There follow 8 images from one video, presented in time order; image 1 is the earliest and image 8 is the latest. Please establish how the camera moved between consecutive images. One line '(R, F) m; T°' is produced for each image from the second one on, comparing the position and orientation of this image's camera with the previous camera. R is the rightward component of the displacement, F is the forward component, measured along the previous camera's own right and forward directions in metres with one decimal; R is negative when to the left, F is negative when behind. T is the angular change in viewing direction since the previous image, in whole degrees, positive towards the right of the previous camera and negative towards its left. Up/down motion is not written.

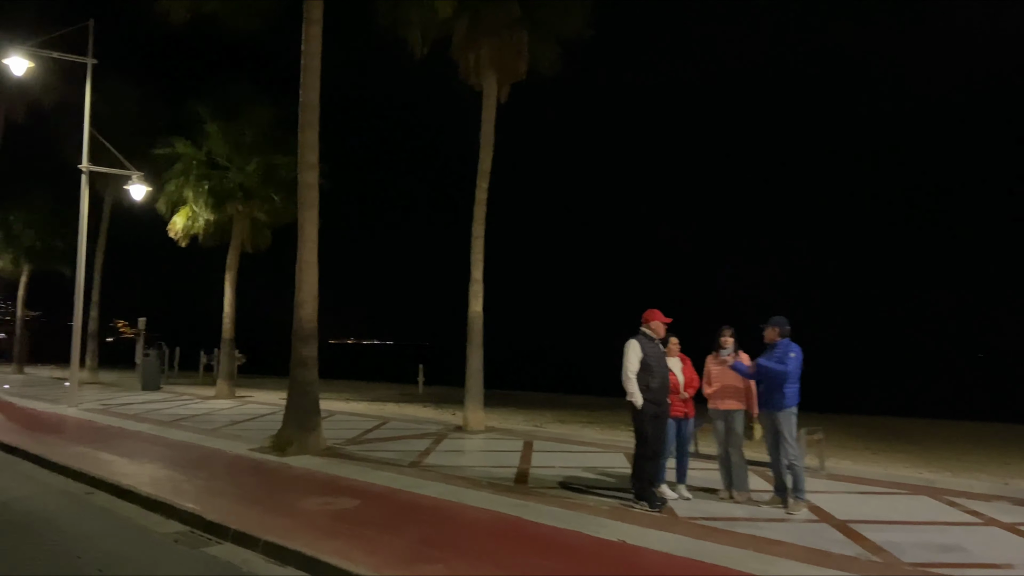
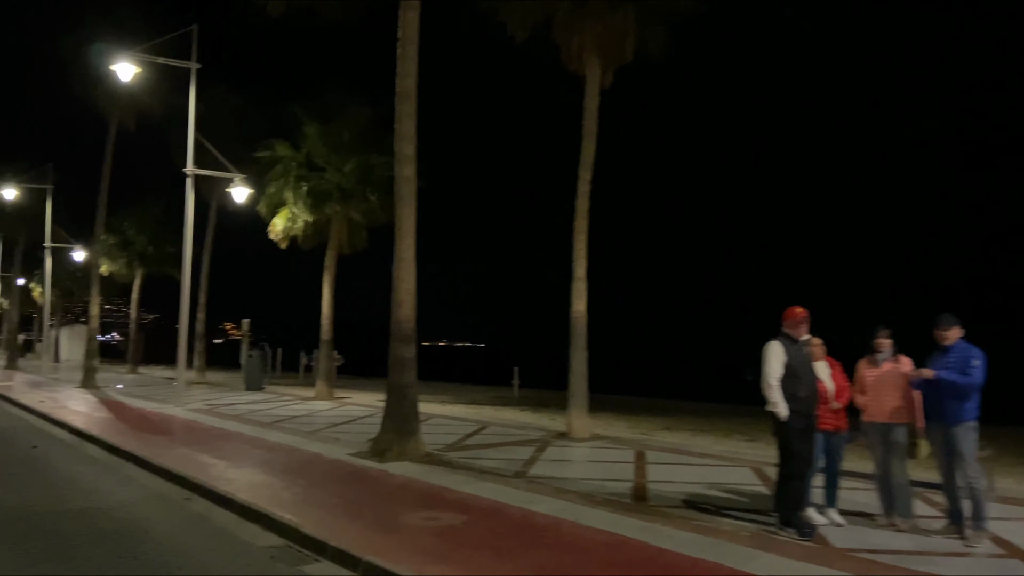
(-0.3, +0.9) m; -7°
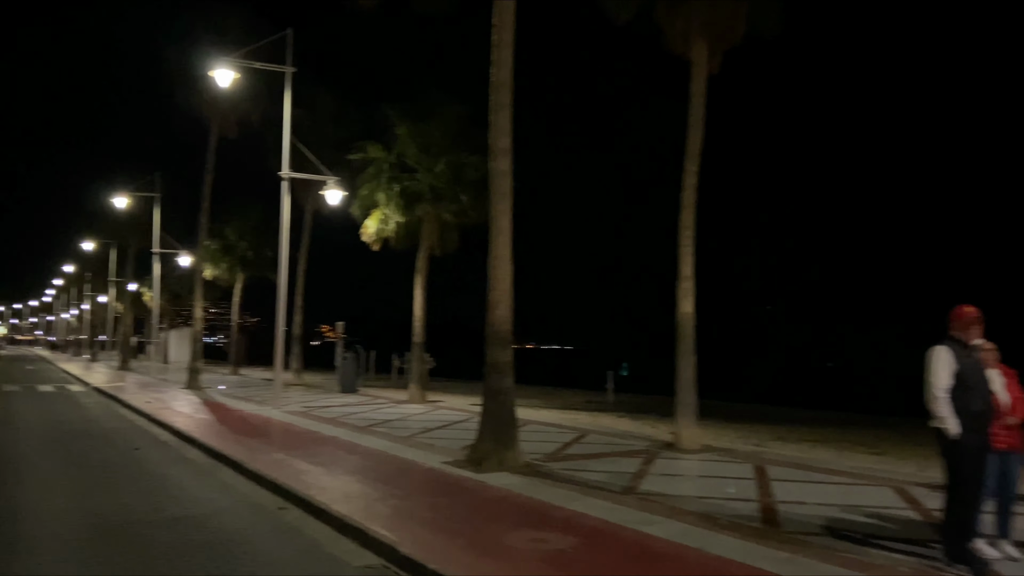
(-0.3, +0.7) m; -7°
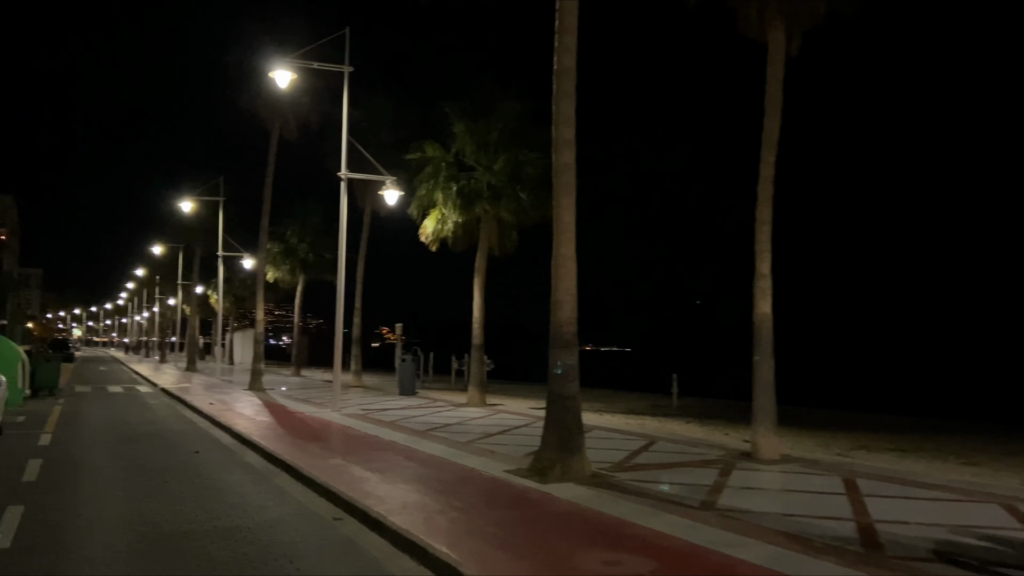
(-0.1, +0.6) m; -4°
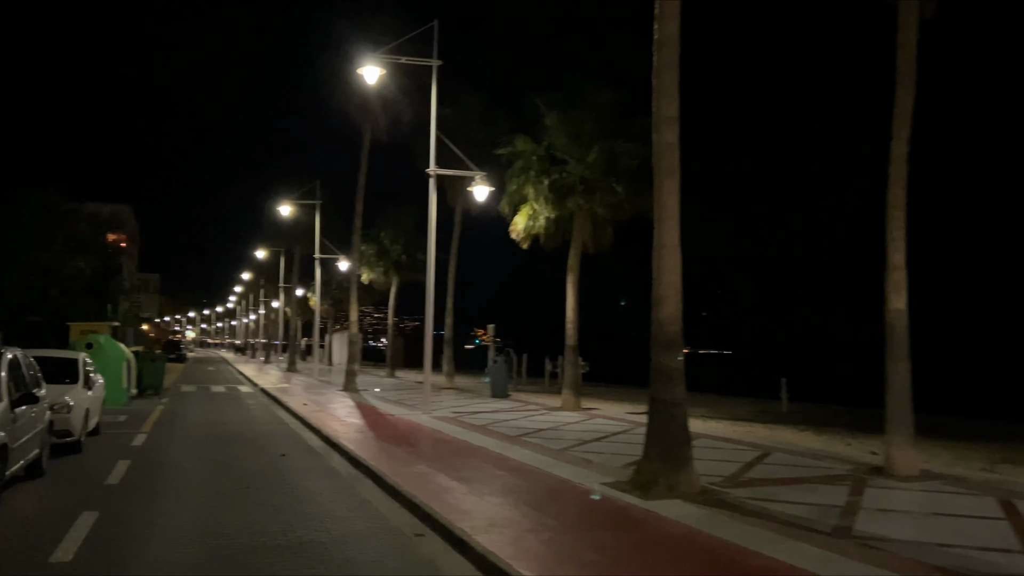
(0.0, +1.0) m; -7°
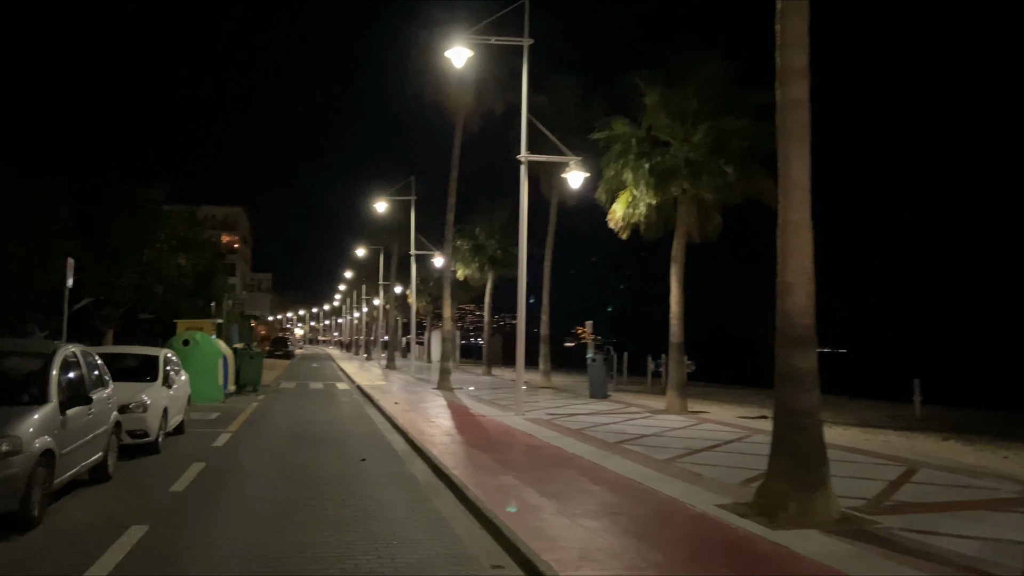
(0.0, +1.3) m; -8°
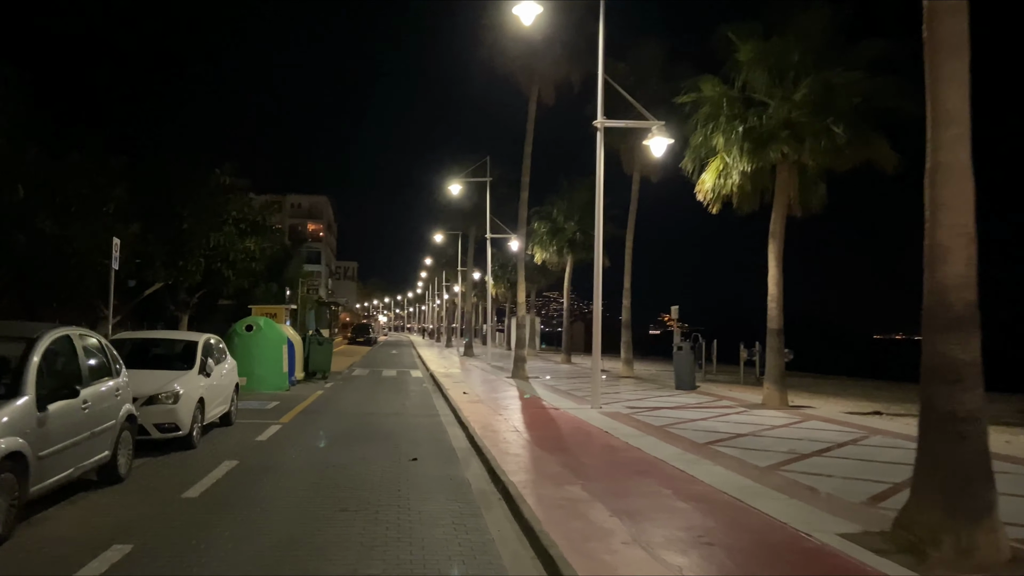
(+0.2, +1.7) m; -6°
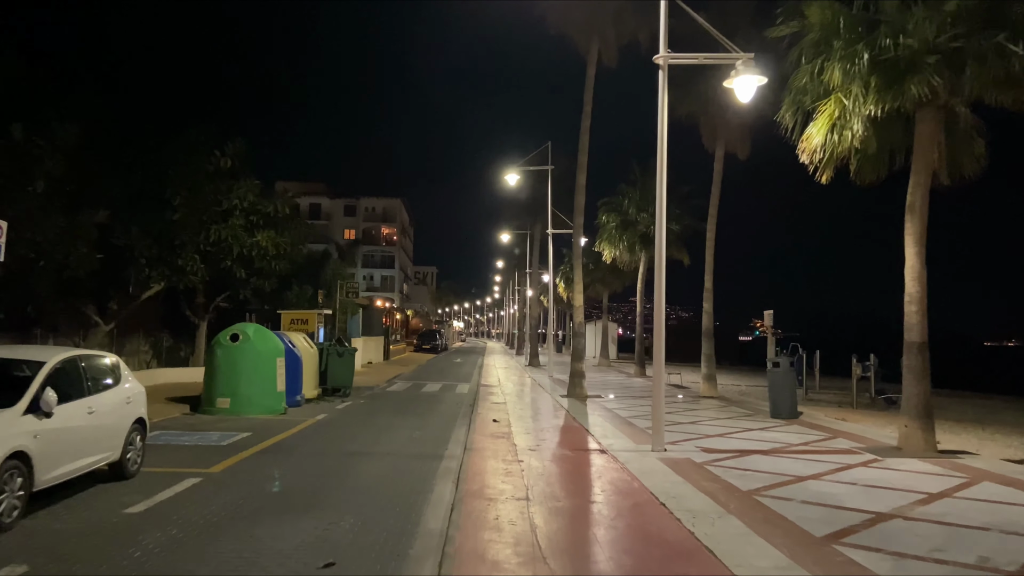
(+0.9, +4.5) m; -6°
